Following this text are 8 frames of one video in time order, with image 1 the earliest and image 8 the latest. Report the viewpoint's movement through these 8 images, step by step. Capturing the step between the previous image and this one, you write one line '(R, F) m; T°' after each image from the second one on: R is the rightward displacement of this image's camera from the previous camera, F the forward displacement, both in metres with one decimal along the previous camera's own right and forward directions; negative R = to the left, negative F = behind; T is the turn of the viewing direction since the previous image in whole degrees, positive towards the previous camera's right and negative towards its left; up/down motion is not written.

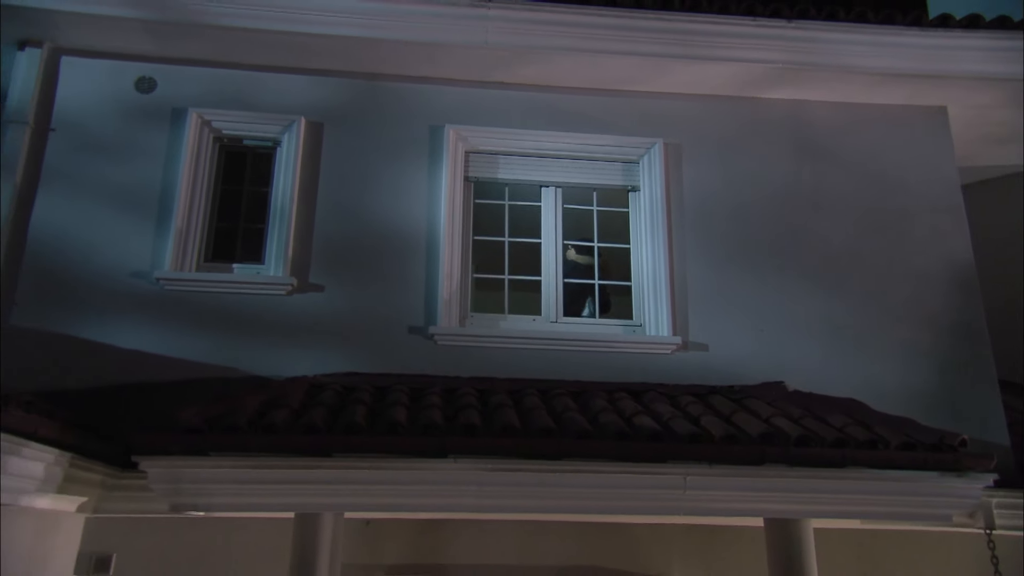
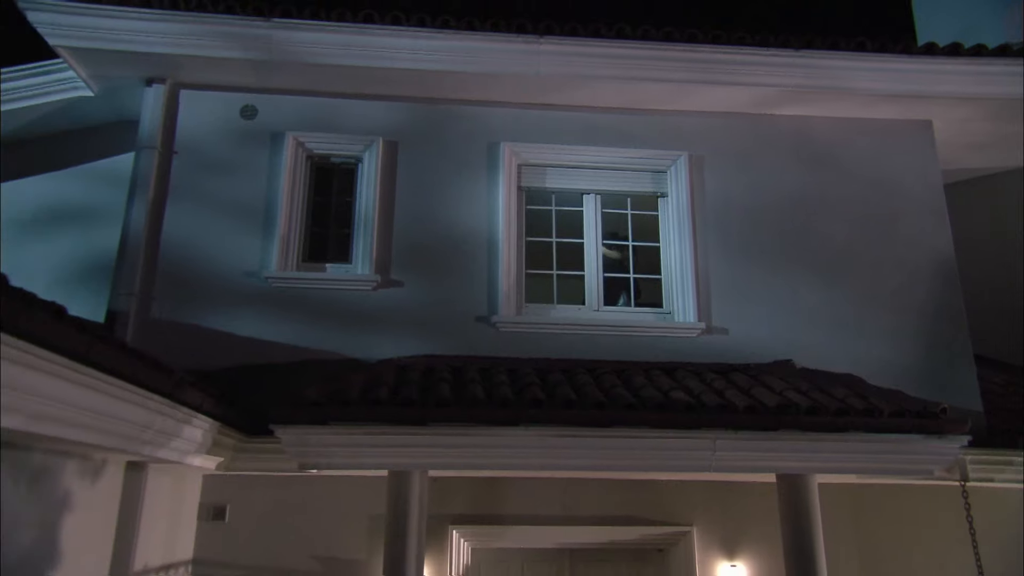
(-0.4, -1.1) m; -1°
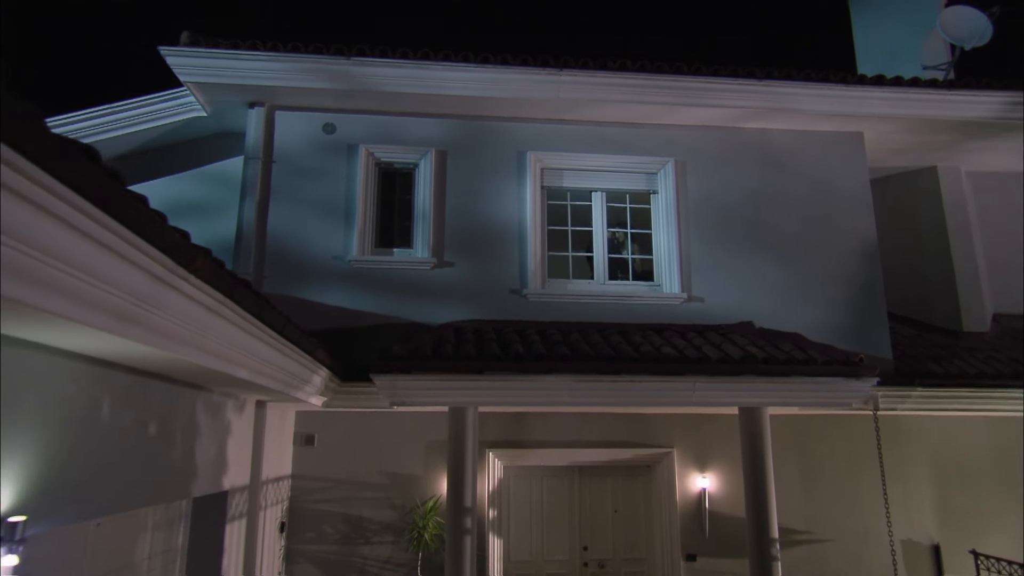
(-0.6, -2.0) m; +2°
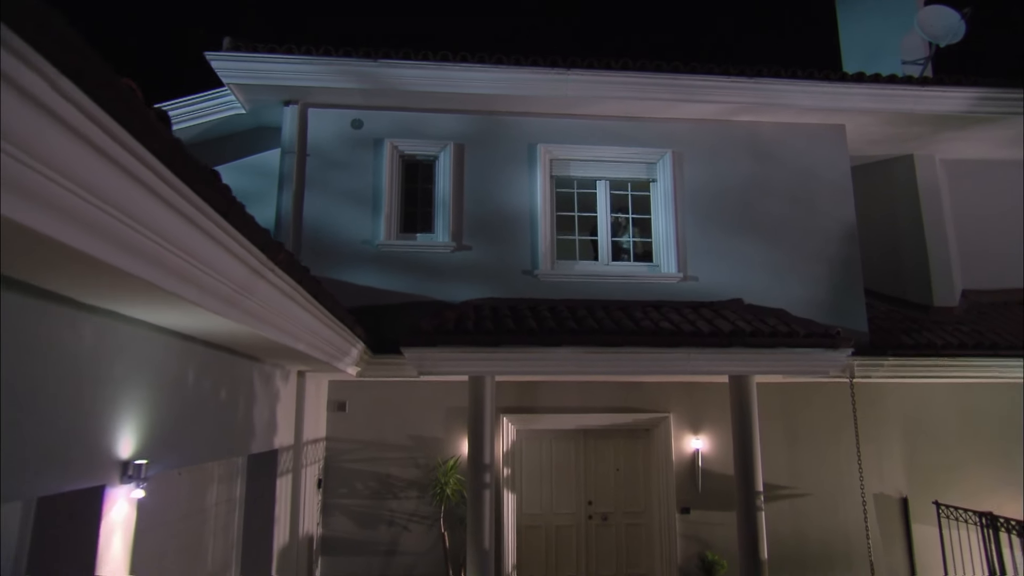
(-0.2, -0.9) m; 0°
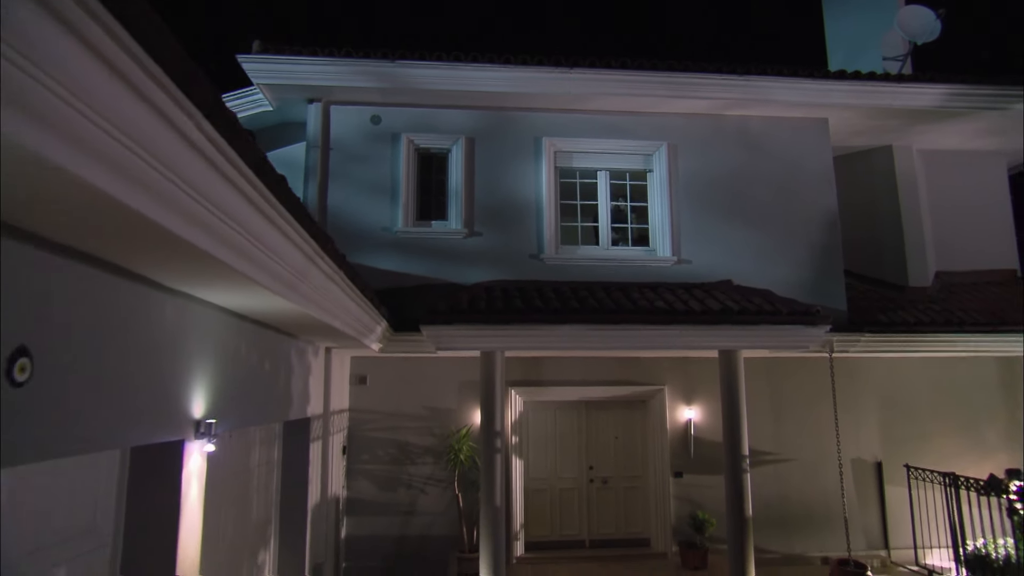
(-0.1, -0.8) m; 0°
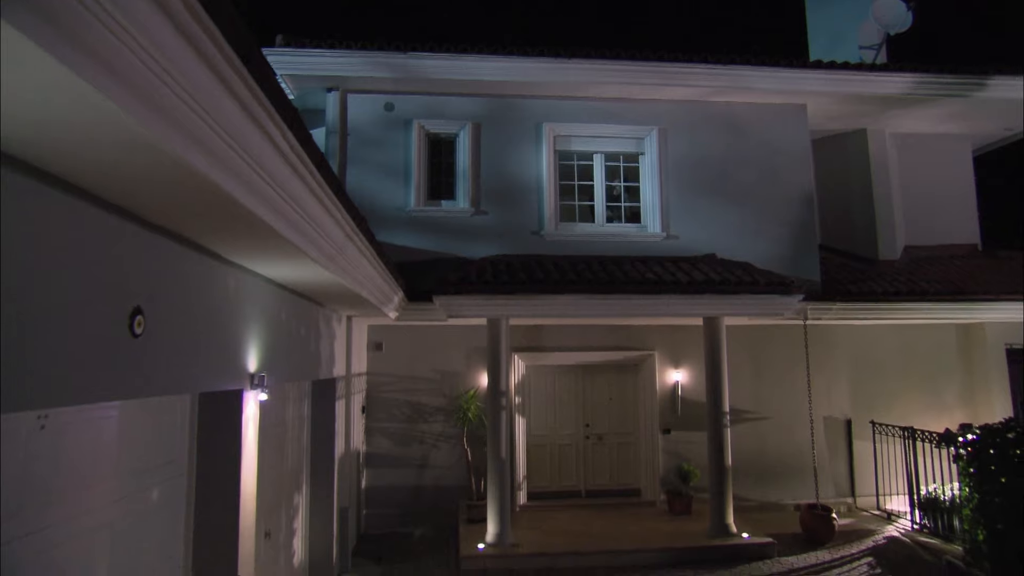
(-0.1, -1.0) m; 0°
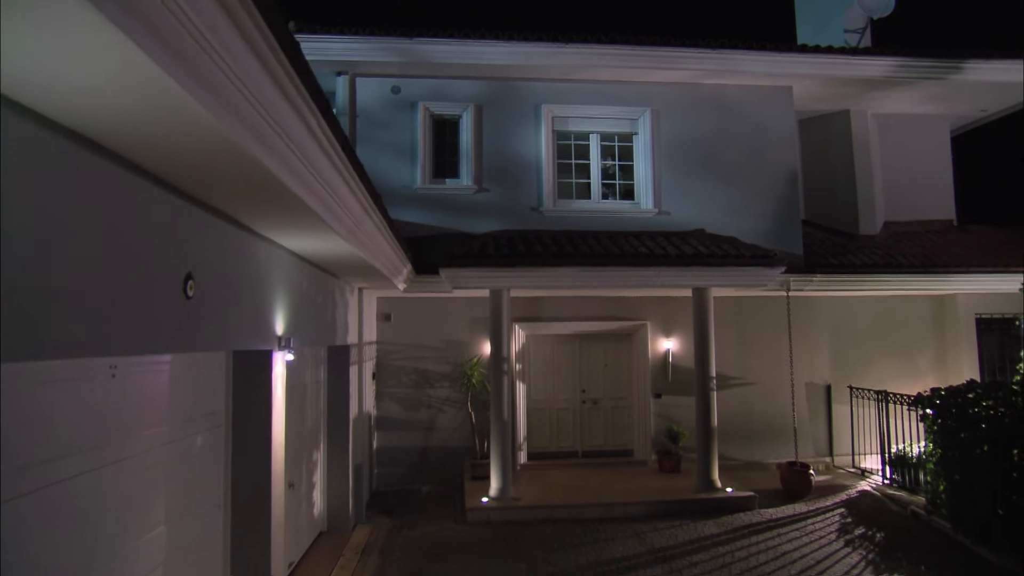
(0.0, -0.7) m; 0°
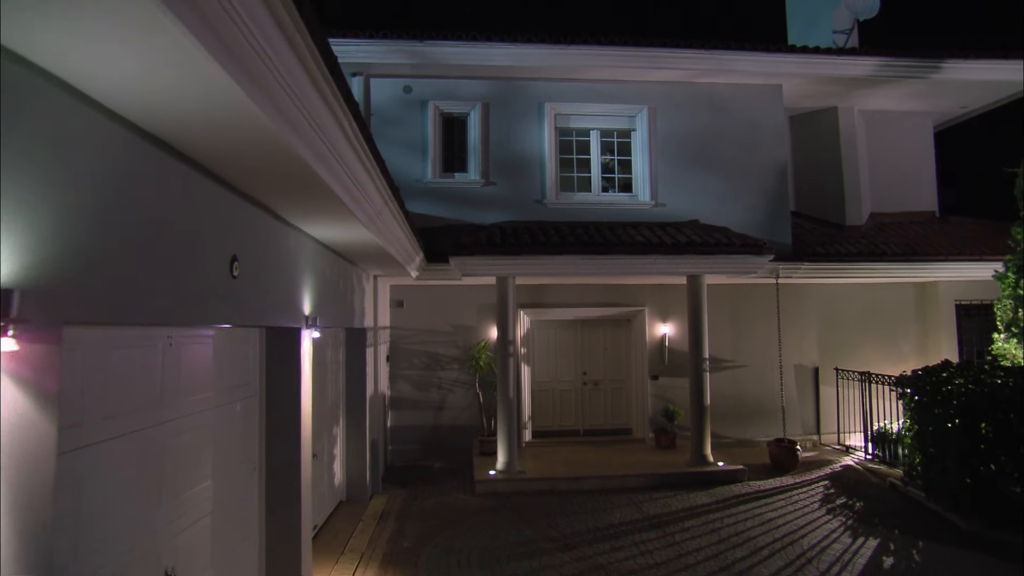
(0.0, -0.8) m; 0°
